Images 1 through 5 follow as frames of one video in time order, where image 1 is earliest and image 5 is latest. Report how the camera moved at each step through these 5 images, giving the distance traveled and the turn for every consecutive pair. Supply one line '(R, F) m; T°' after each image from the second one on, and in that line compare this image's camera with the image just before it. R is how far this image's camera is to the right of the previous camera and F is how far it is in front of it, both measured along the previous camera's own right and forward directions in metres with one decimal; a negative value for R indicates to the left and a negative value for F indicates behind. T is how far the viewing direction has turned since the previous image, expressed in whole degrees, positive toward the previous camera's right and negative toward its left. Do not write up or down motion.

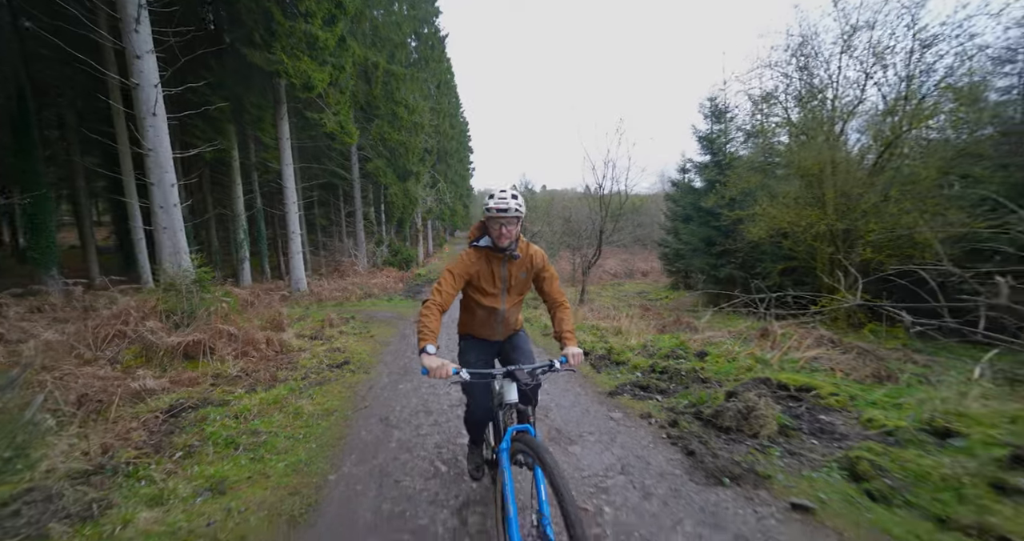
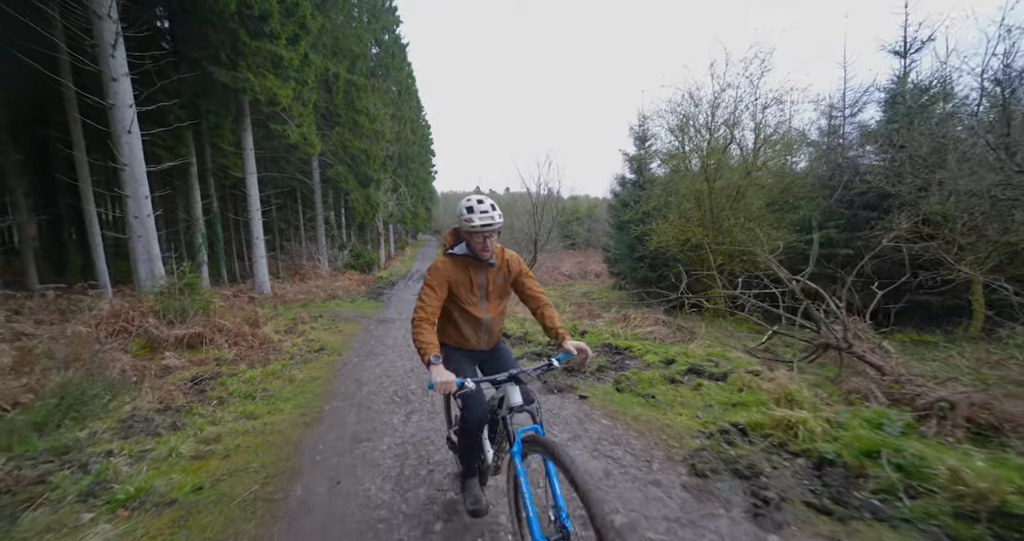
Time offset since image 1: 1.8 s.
(+0.4, -2.2) m; +5°
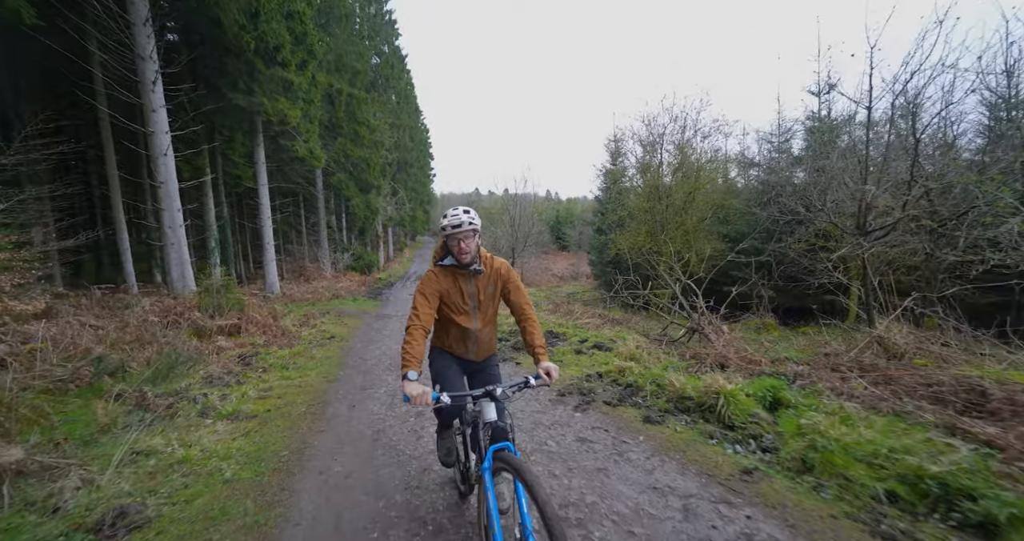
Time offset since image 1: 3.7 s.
(+0.6, -2.2) m; 0°
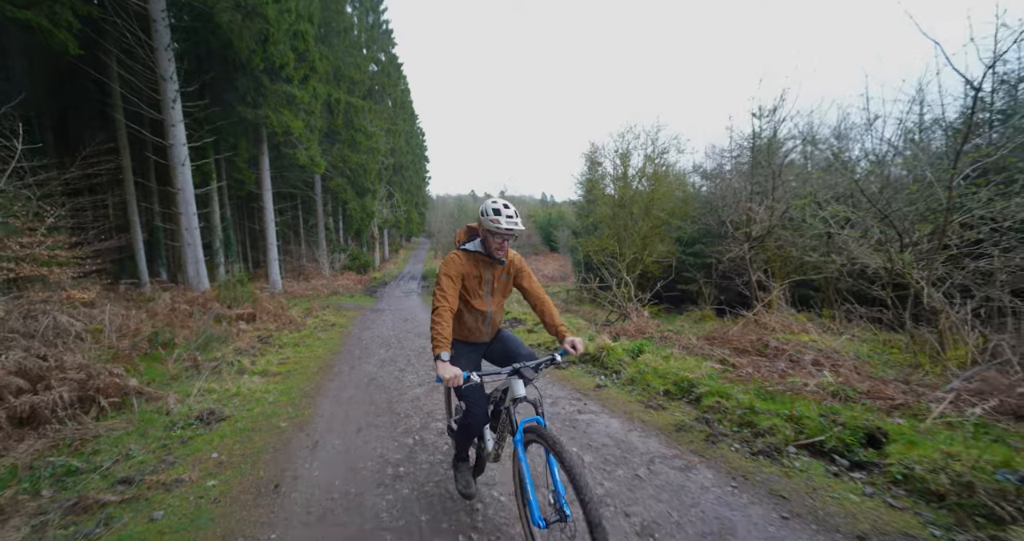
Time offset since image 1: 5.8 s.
(+0.6, -1.9) m; +1°
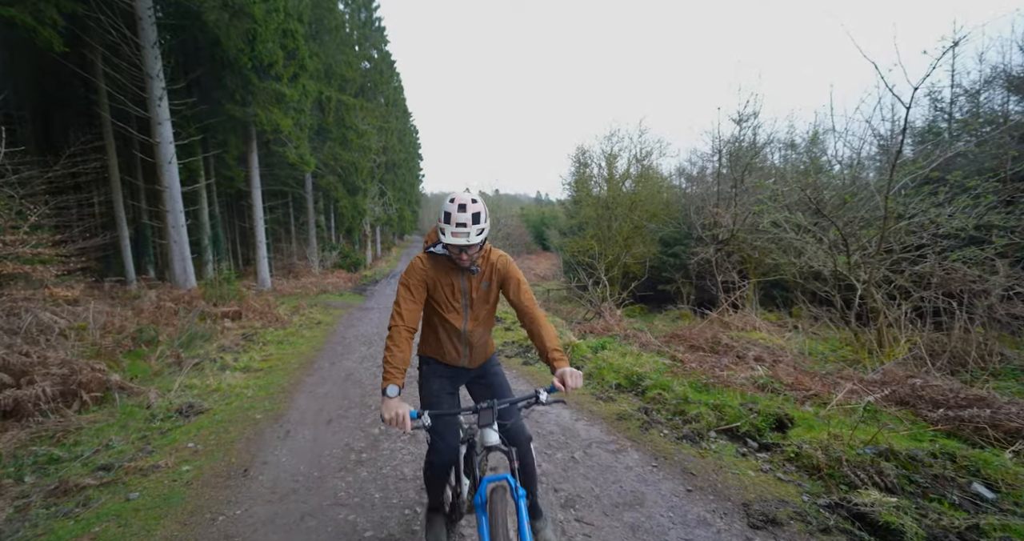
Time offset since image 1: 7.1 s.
(+0.3, -0.3) m; +1°
